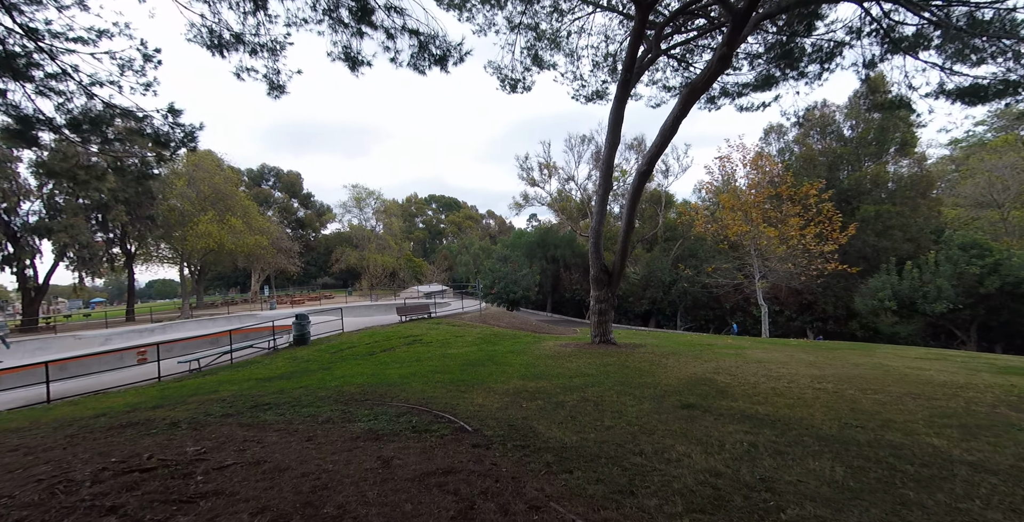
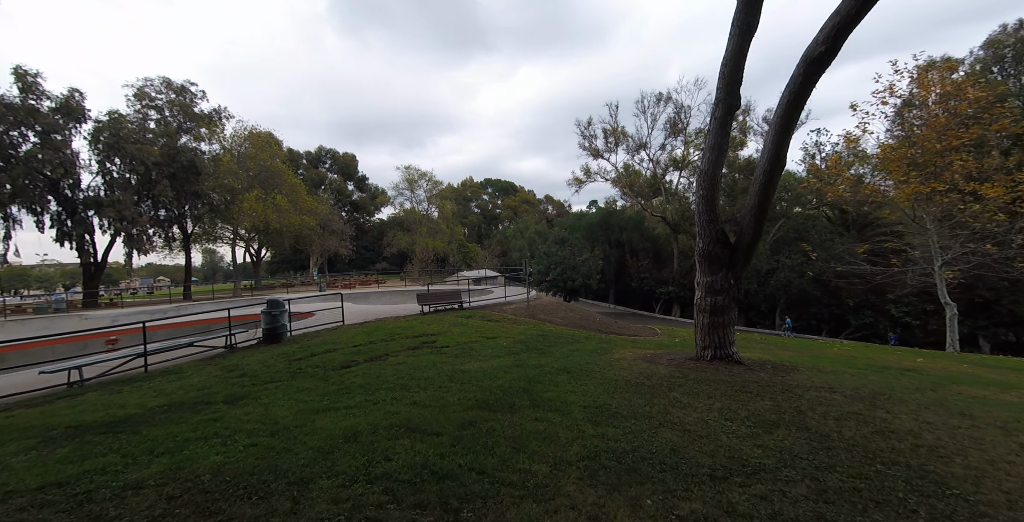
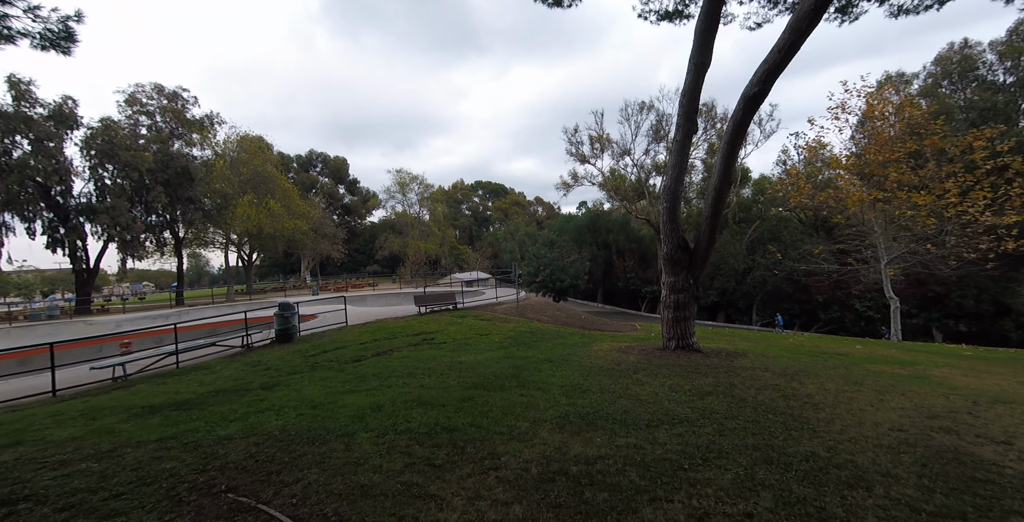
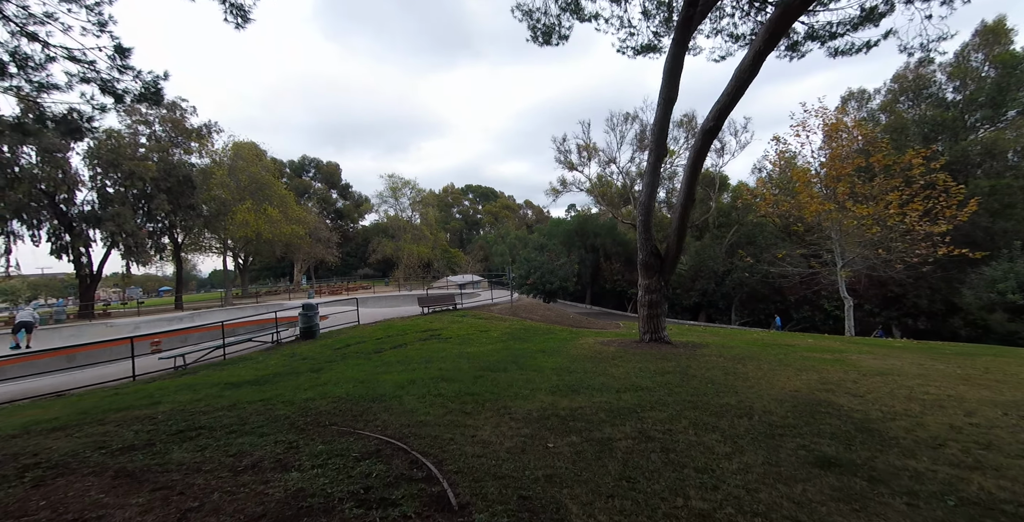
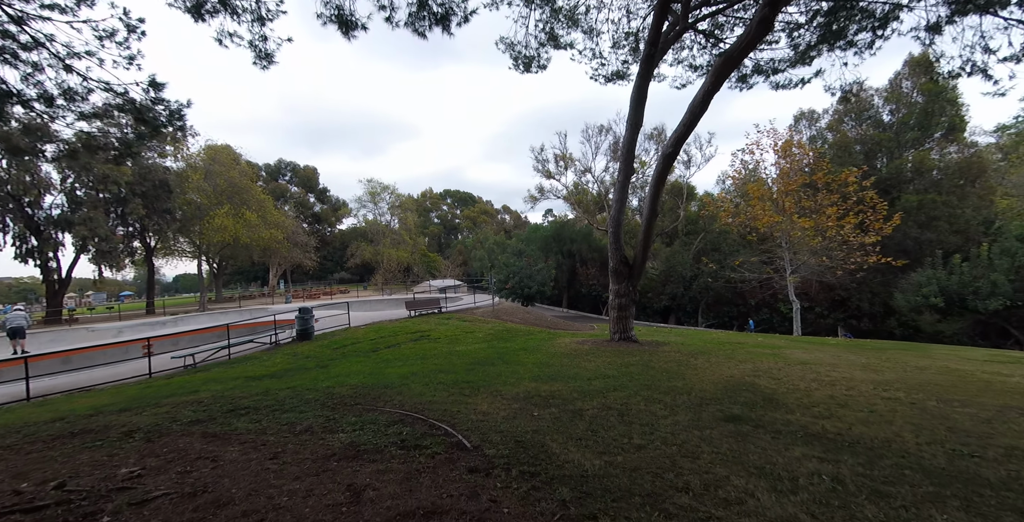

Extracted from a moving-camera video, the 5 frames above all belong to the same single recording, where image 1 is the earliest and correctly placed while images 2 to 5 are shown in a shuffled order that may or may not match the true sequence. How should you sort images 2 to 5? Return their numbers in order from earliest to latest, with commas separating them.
5, 4, 3, 2
